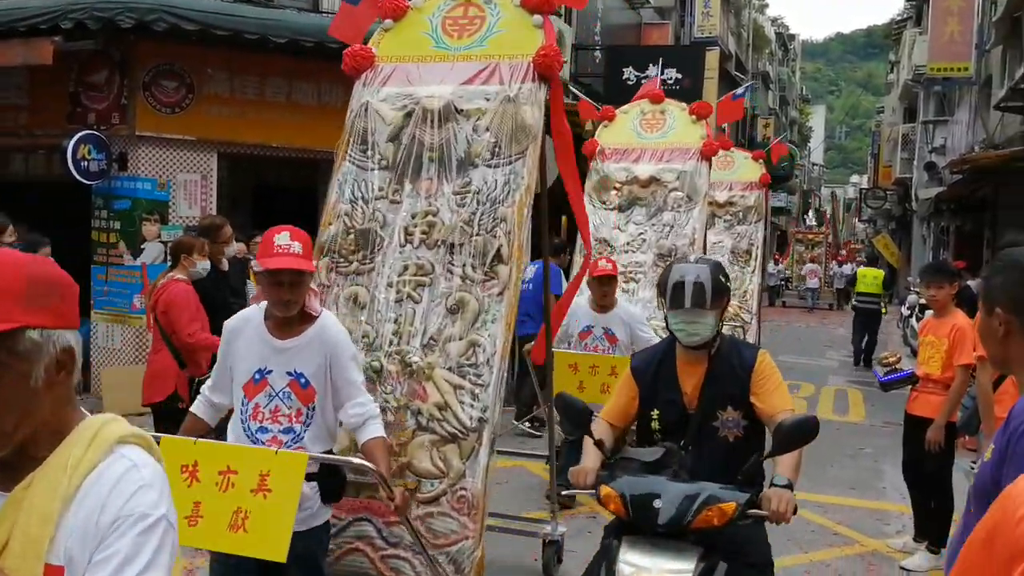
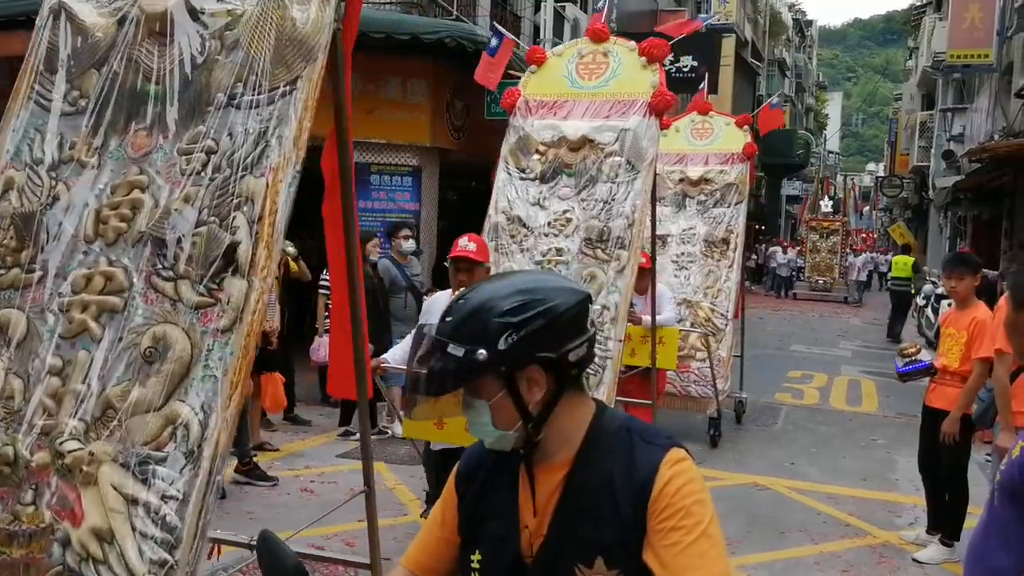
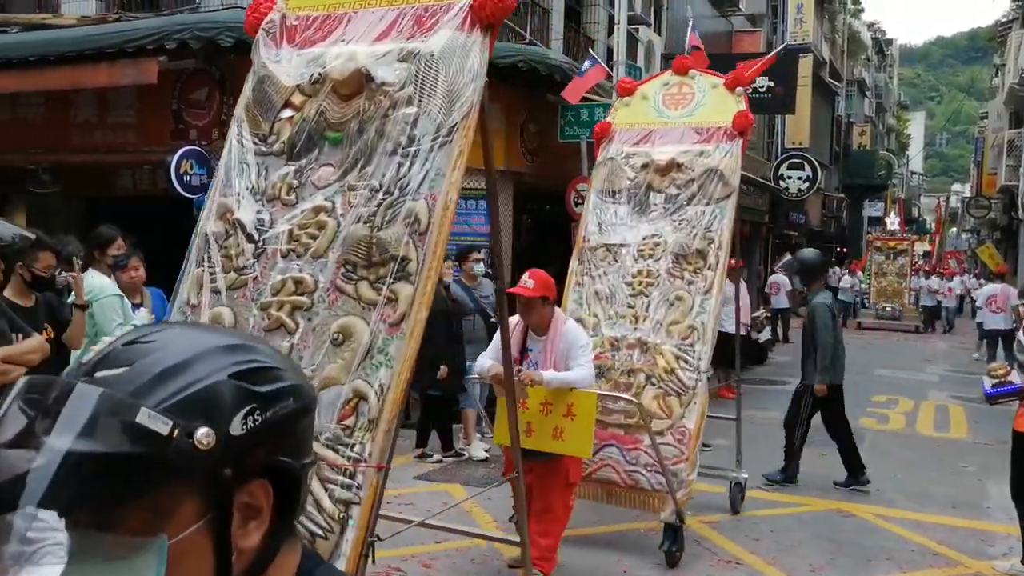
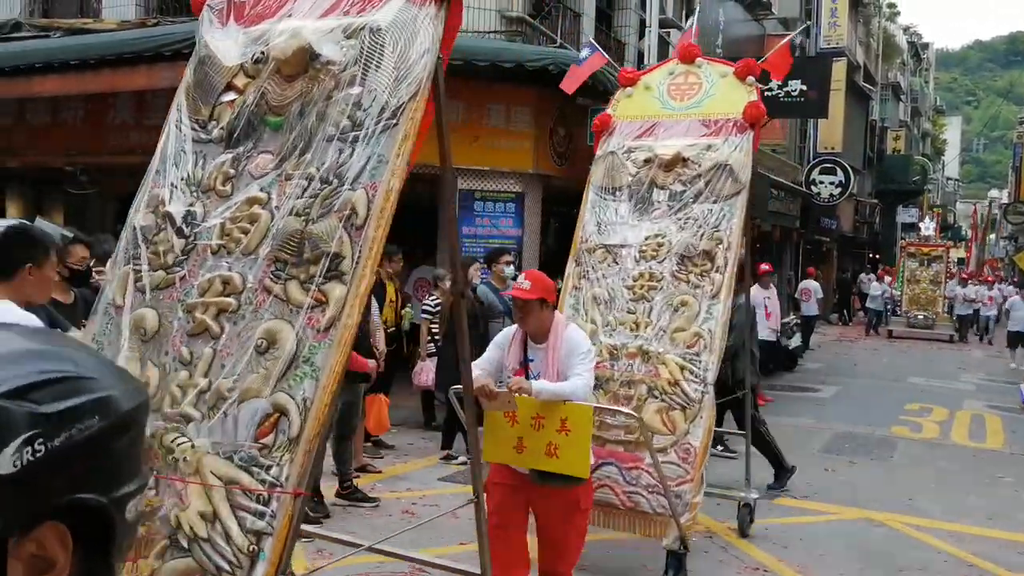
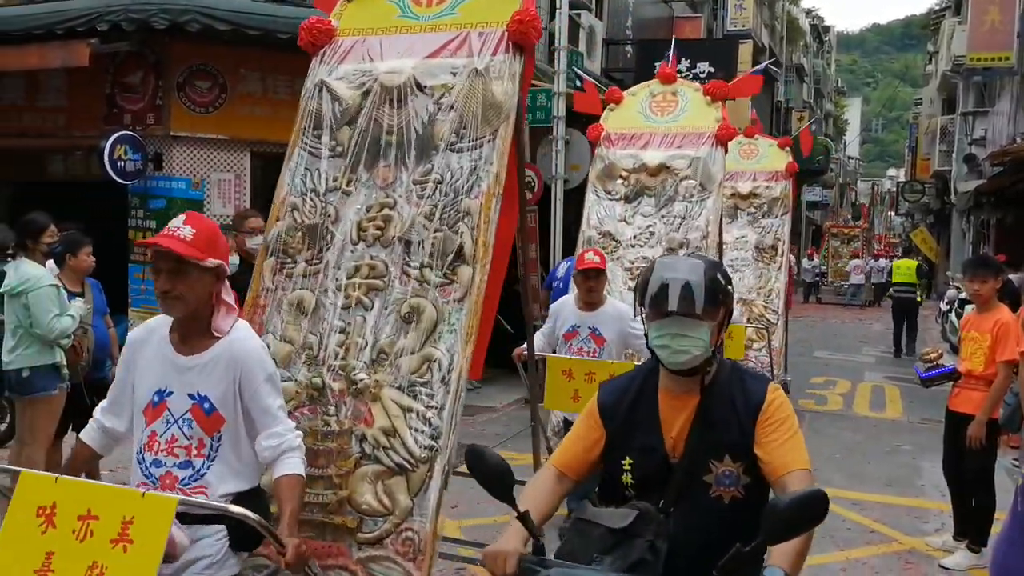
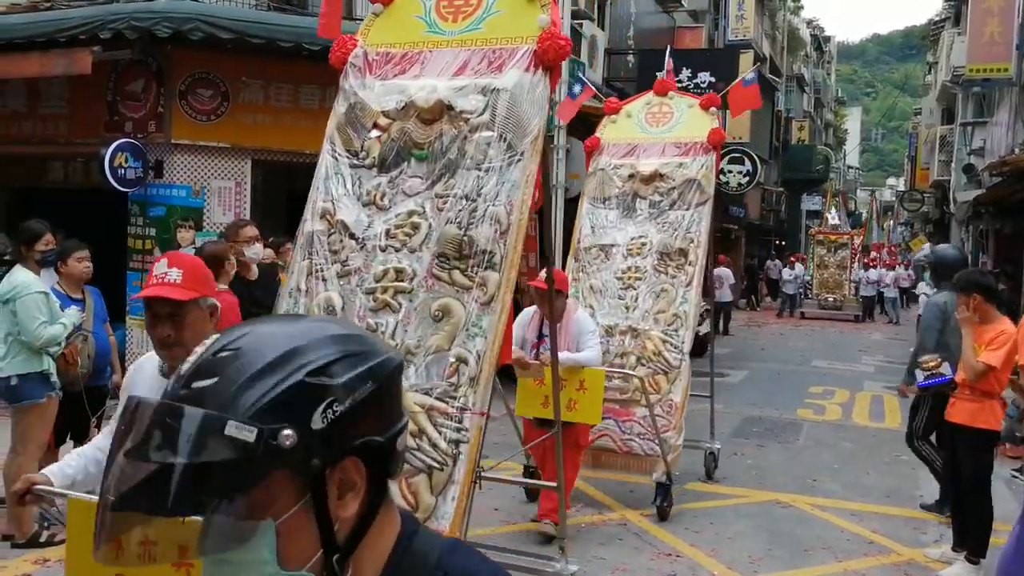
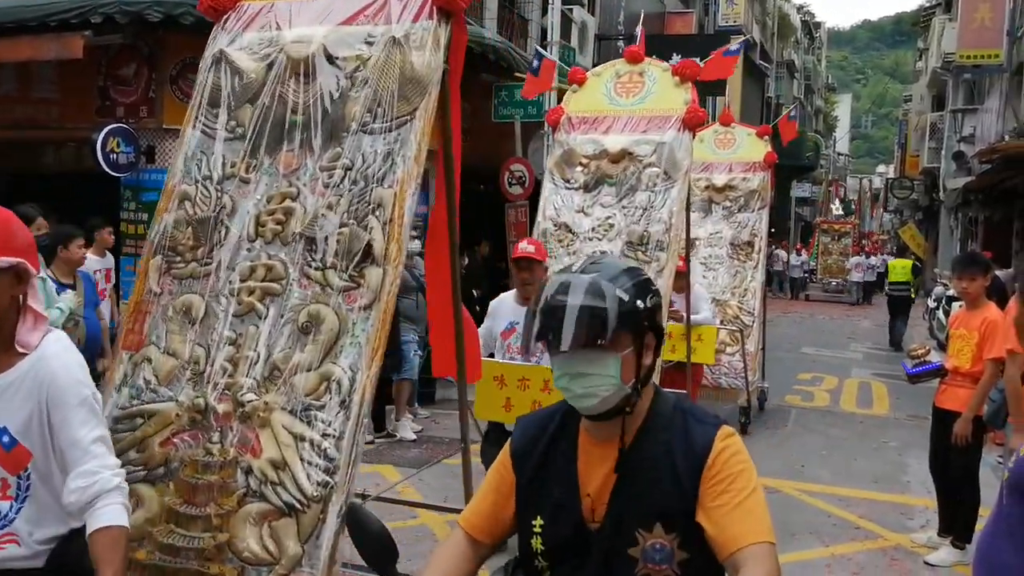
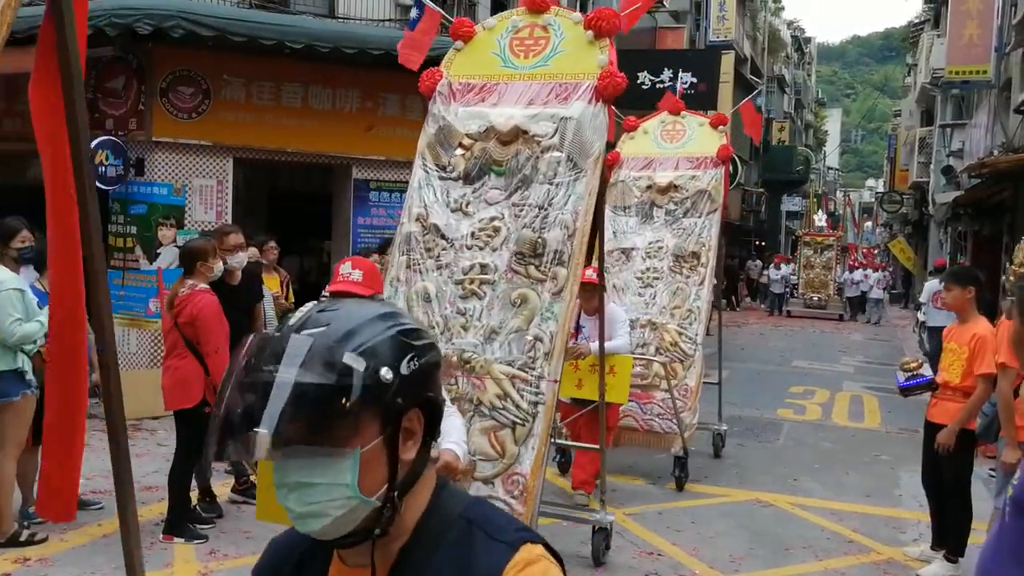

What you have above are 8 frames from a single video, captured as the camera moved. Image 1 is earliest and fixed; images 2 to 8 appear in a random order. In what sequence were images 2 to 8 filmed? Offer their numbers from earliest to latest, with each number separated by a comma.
5, 7, 2, 8, 6, 3, 4
